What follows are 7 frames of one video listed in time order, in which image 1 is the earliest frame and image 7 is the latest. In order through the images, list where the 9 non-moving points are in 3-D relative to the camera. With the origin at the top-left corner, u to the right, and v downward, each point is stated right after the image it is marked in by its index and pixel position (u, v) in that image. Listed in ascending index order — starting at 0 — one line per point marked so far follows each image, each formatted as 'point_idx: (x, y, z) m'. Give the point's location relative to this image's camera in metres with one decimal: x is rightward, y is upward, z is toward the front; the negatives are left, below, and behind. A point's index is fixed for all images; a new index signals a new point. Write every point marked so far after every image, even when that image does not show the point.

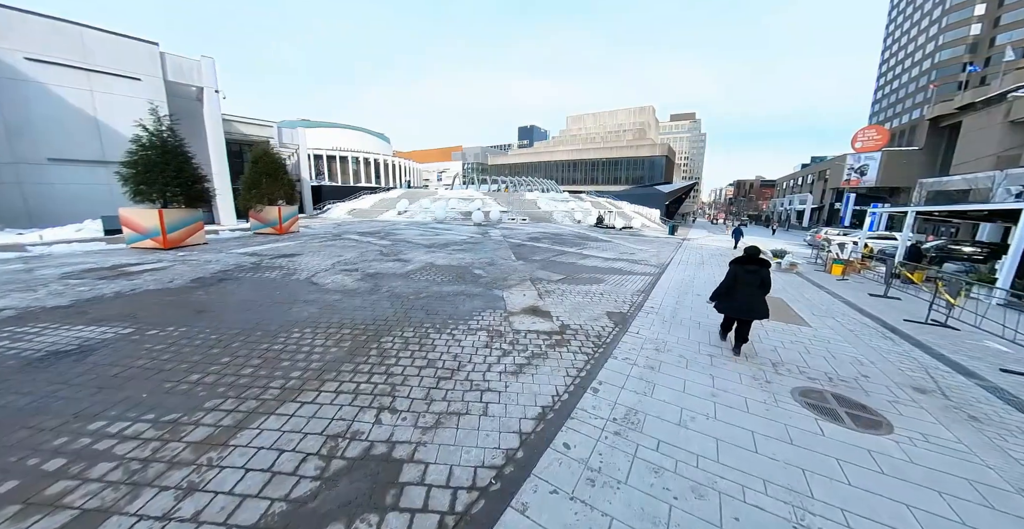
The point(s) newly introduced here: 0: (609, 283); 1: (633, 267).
0: (+2.8, -0.6, +10.2) m
1: (+4.7, -0.1, +13.4) m
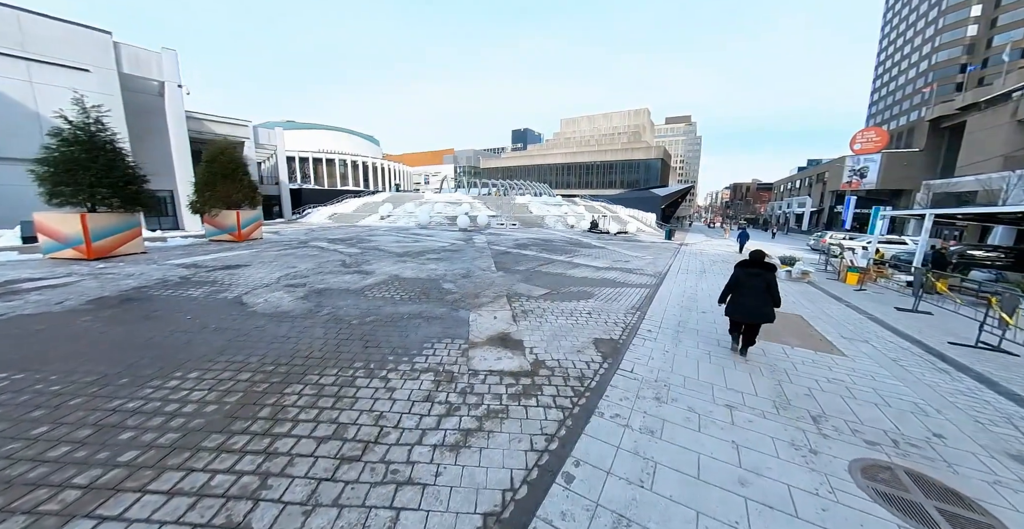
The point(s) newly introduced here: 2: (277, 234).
0: (+2.2, -0.9, +8.8) m
1: (+4.0, -0.5, +12.0) m
2: (-11.8, +1.6, +17.6) m
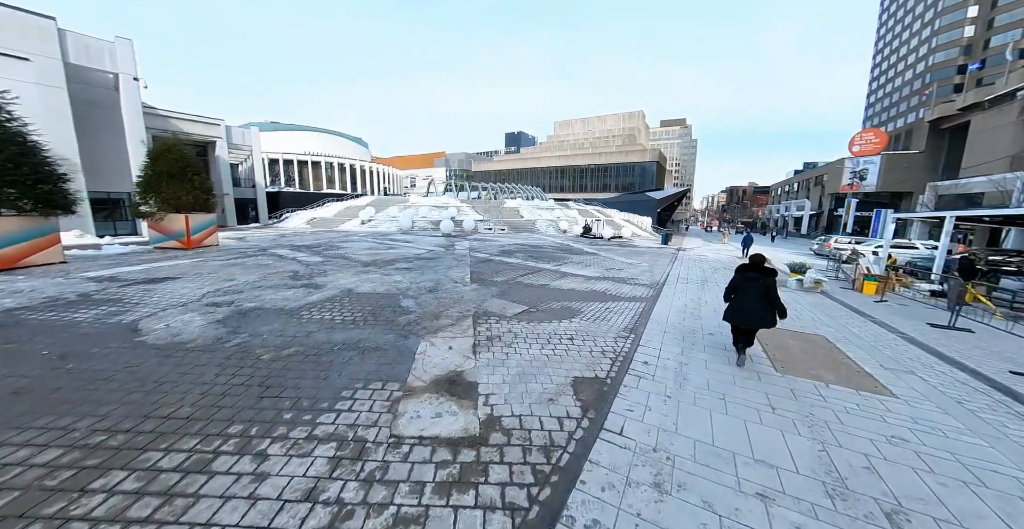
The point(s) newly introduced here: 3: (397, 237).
0: (+1.5, -1.1, +7.4) m
1: (+3.3, -0.7, +10.7) m
2: (-12.5, +1.2, +16.1) m
3: (-6.3, +1.5, +19.0) m
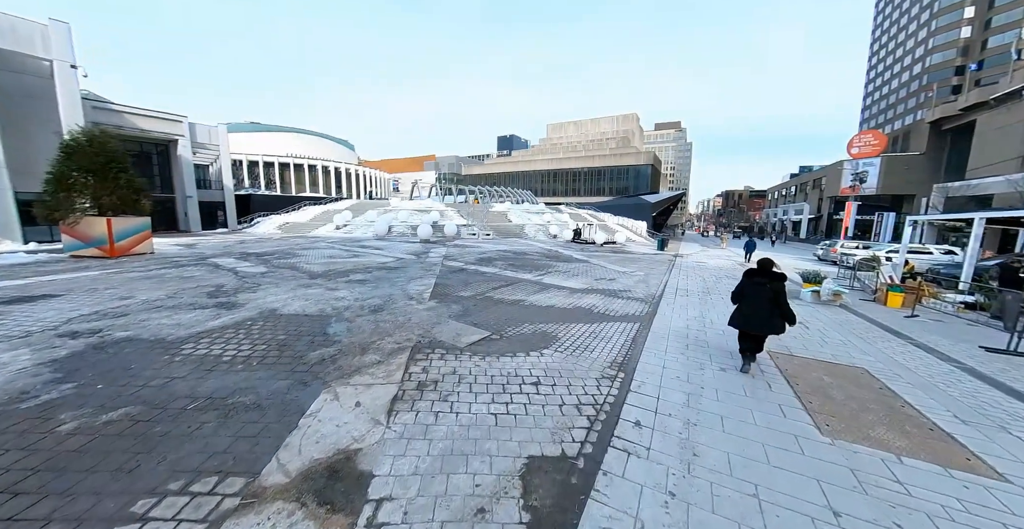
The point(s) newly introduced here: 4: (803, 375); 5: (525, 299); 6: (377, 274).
0: (+0.8, -1.4, +5.8) m
1: (+2.6, -1.0, +9.1) m
2: (-13.3, +0.8, +14.4) m
3: (-7.1, +1.0, +17.3) m
4: (+4.4, -1.7, +5.3) m
5: (+0.3, -0.9, +8.7) m
6: (-4.1, -0.3, +10.5) m
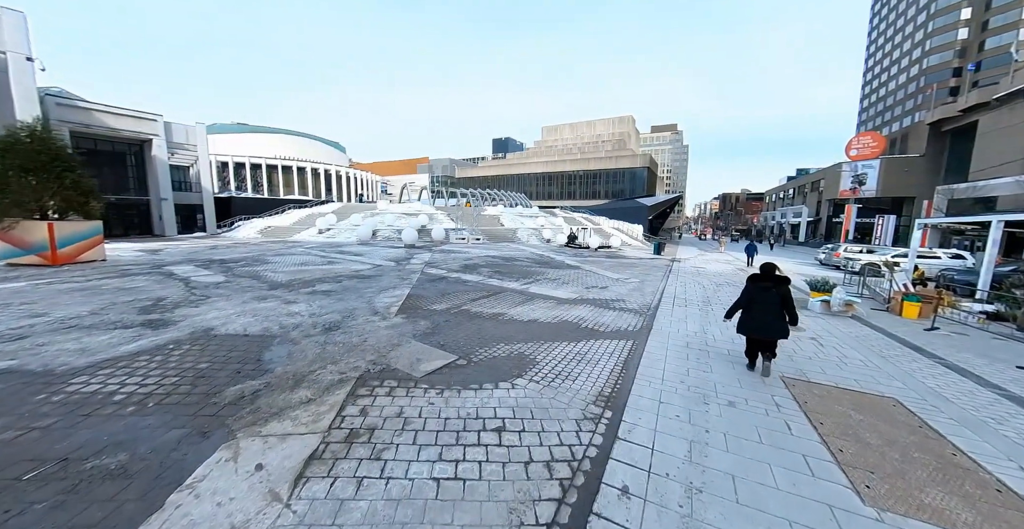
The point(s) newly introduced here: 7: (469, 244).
0: (+0.4, -1.6, +4.9) m
1: (+2.1, -1.2, +8.2) m
2: (-13.8, +0.5, +13.4) m
3: (-7.6, +0.7, +16.4) m
4: (+4.0, -1.8, +4.5) m
5: (-0.2, -1.1, +7.8) m
6: (-4.6, -0.5, +9.6) m
7: (-2.4, +1.2, +19.7) m
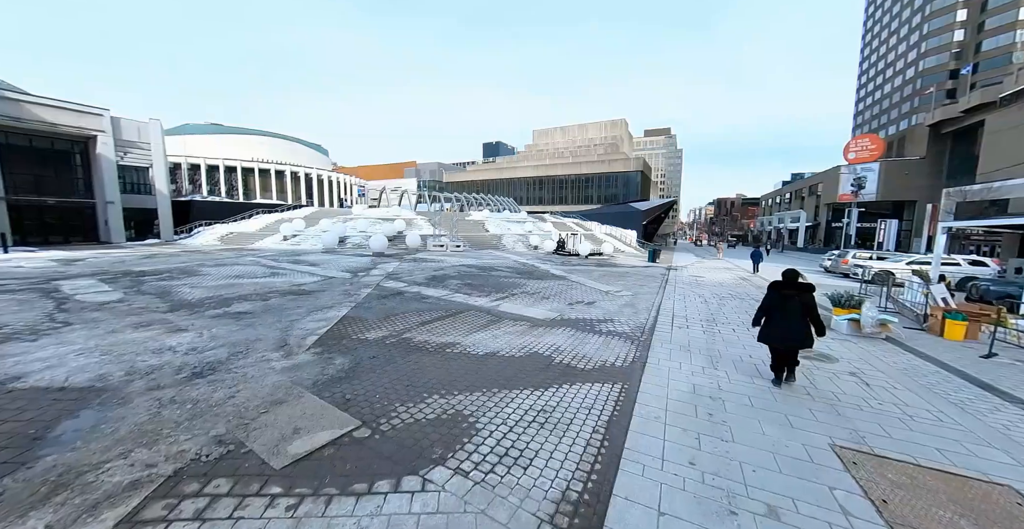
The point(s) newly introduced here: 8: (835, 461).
0: (-0.3, -1.8, +3.2) m
1: (+1.3, -1.5, +6.5) m
2: (-14.7, +0.1, +11.6) m
3: (-8.5, +0.3, +14.6) m
4: (+3.3, -2.0, +2.8) m
5: (-0.9, -1.3, +6.1) m
6: (-5.4, -0.8, +7.9) m
7: (-3.4, +0.7, +18.0) m
8: (+3.2, -2.0, +3.5) m
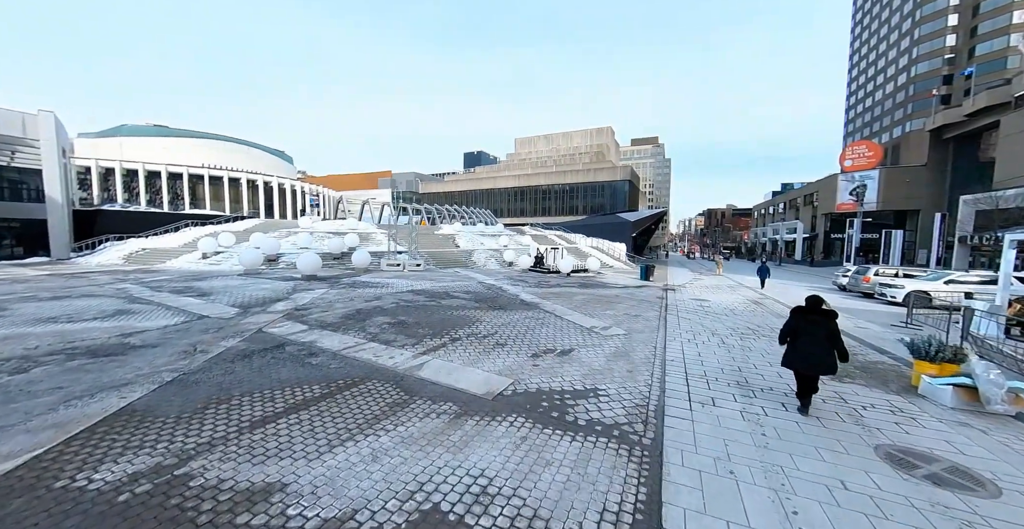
0: (-1.3, -2.2, +0.1) m
1: (+0.3, -2.1, +3.5) m
2: (-15.9, -0.8, +8.1) m
3: (-9.8, -0.6, +11.4) m
4: (+2.4, -2.5, -0.2) m
5: (-2.0, -1.9, +3.0) m
6: (-6.4, -1.5, +4.7) m
7: (-4.8, -0.2, +14.9) m
8: (+2.3, -2.4, +0.5) m
